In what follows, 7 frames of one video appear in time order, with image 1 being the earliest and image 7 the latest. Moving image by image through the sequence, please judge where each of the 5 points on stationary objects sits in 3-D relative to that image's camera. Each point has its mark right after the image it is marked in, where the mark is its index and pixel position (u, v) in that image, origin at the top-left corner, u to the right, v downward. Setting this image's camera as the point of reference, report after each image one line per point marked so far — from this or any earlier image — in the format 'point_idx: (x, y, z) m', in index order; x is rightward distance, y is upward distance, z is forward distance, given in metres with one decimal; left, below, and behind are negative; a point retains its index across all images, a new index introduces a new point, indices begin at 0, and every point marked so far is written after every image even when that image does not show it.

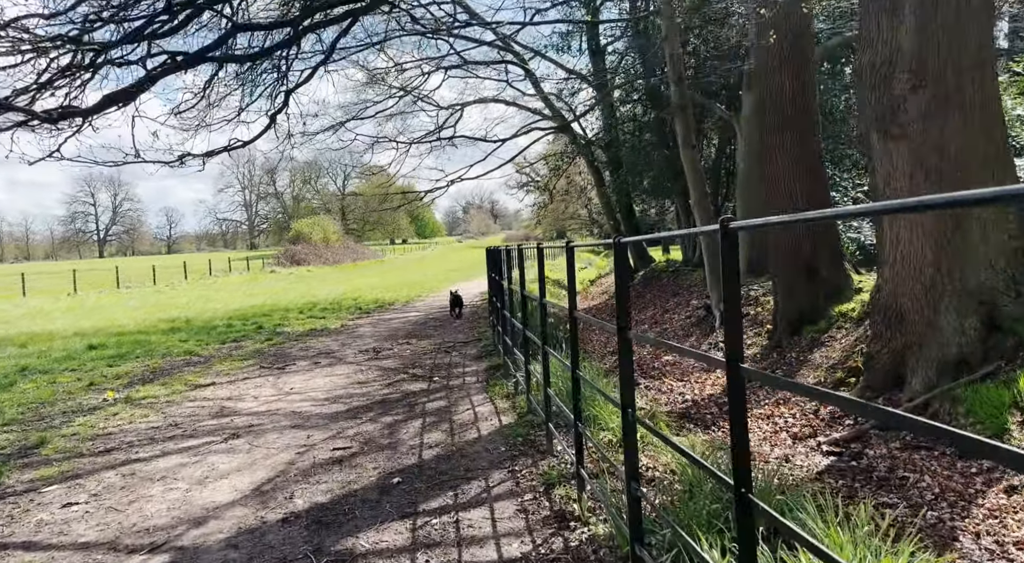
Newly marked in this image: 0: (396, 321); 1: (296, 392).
0: (-2.0, -0.7, +12.2) m
1: (-2.0, -1.0, +6.5) m
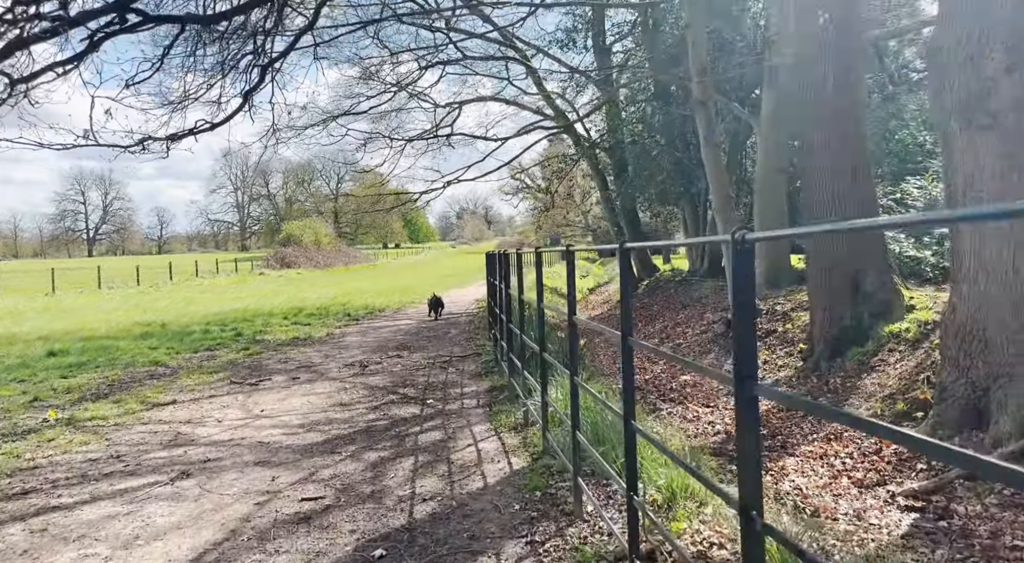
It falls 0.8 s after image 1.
0: (-2.1, -0.8, +11.3) m
1: (-2.0, -1.1, +5.6) m
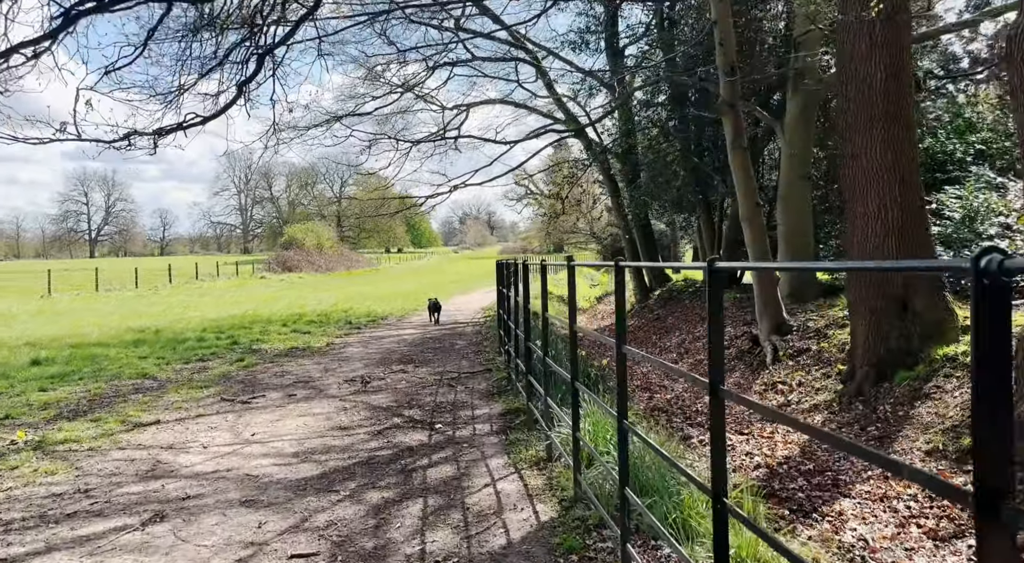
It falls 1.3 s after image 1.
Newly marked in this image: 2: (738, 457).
0: (-1.9, -0.9, +10.7) m
1: (-1.9, -1.2, +5.0) m
2: (+1.7, -1.4, +5.3) m
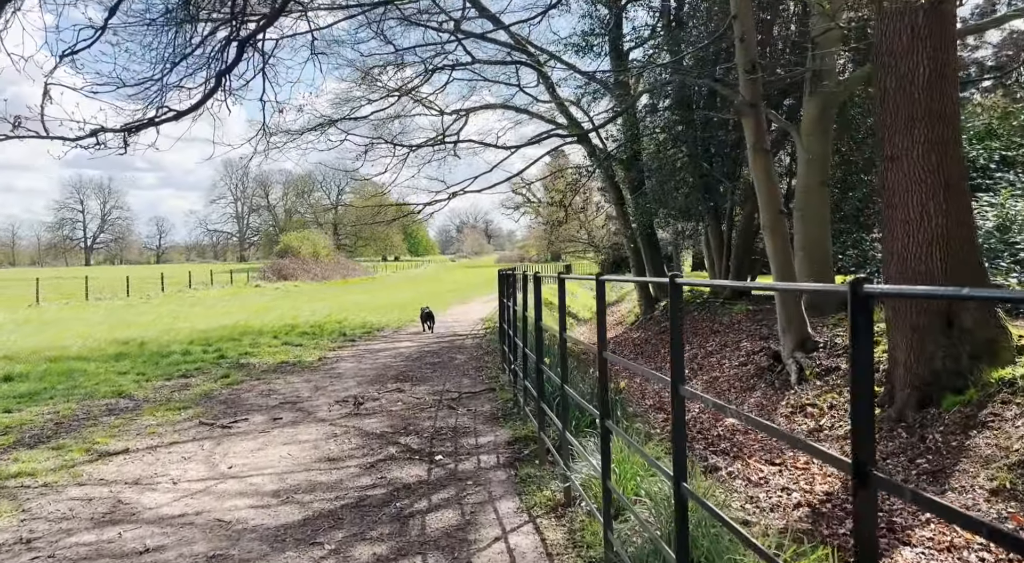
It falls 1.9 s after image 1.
0: (-1.9, -1.1, +10.2) m
1: (-1.8, -1.3, +4.5) m
2: (+1.8, -1.5, +4.7) m
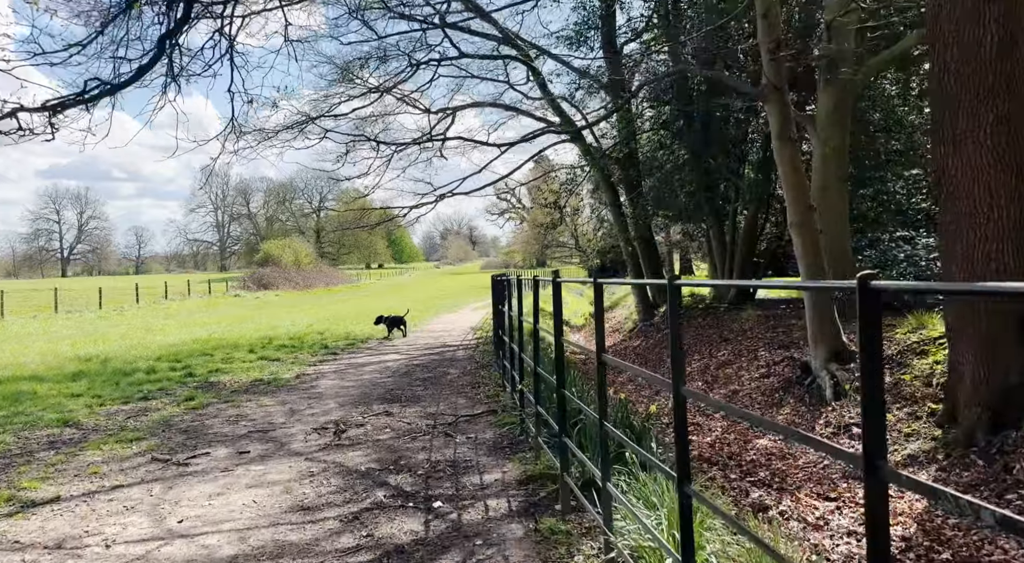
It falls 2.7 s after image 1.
0: (-1.9, -1.2, +9.3) m
1: (-1.7, -1.3, +3.6) m
2: (+1.9, -1.5, +3.9) m
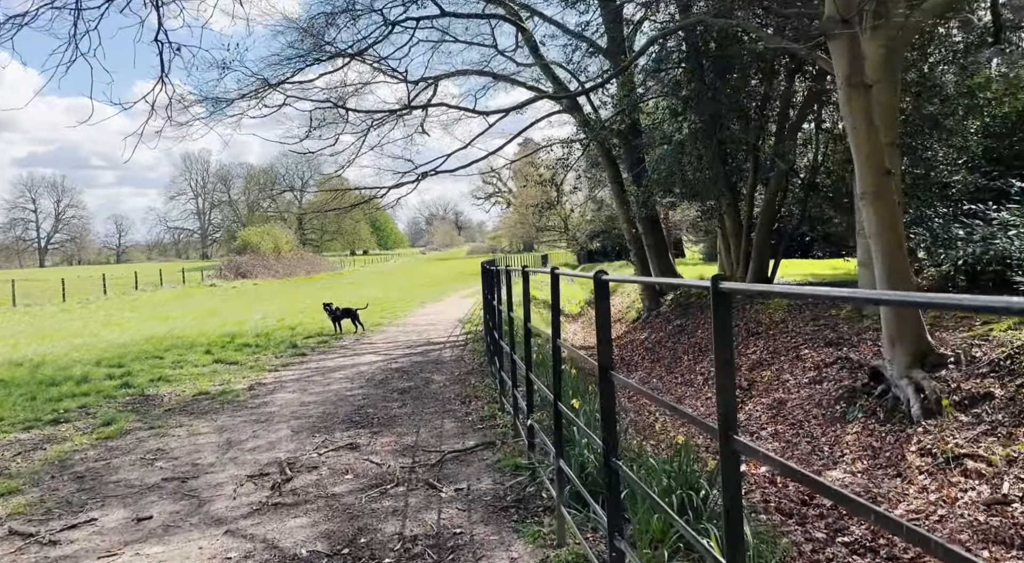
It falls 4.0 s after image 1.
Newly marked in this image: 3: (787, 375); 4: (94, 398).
0: (-2.0, -1.1, +7.9) m
1: (-1.6, -1.3, +2.2) m
2: (+1.9, -1.4, +2.6) m
3: (+2.8, -0.9, +6.9) m
4: (-4.5, -1.3, +7.4) m
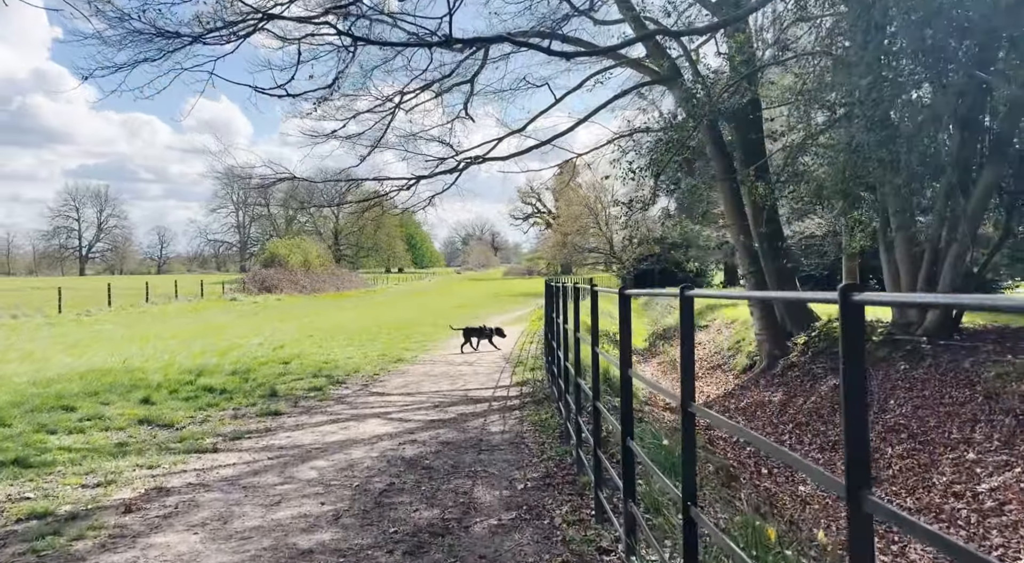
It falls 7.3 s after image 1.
0: (-1.3, -1.3, +4.3) m
1: (-1.3, -1.3, -1.4) m
2: (+2.3, -1.5, -1.2) m
3: (+3.4, -1.2, +3.1) m
4: (-3.9, -1.3, +4.0) m
